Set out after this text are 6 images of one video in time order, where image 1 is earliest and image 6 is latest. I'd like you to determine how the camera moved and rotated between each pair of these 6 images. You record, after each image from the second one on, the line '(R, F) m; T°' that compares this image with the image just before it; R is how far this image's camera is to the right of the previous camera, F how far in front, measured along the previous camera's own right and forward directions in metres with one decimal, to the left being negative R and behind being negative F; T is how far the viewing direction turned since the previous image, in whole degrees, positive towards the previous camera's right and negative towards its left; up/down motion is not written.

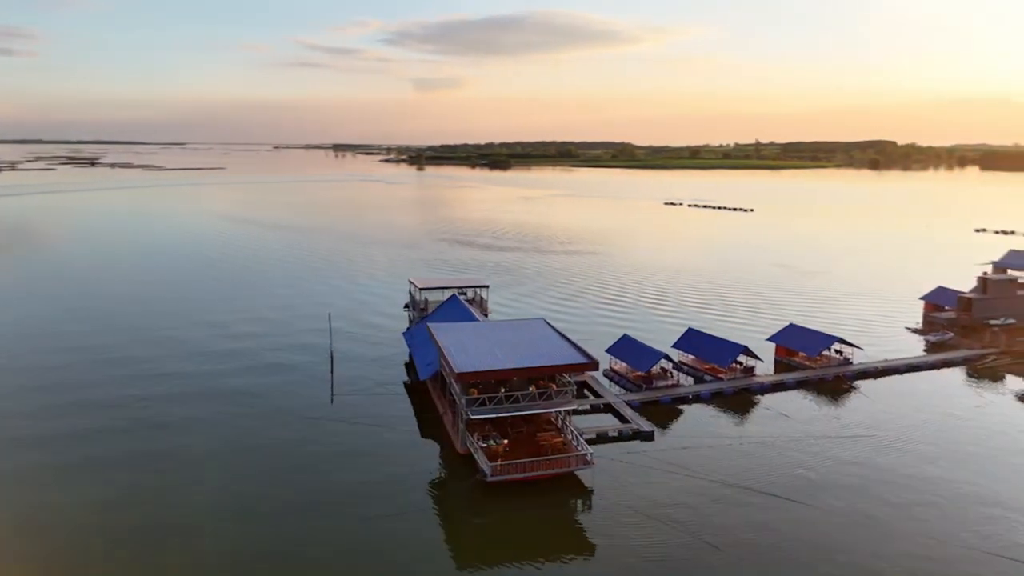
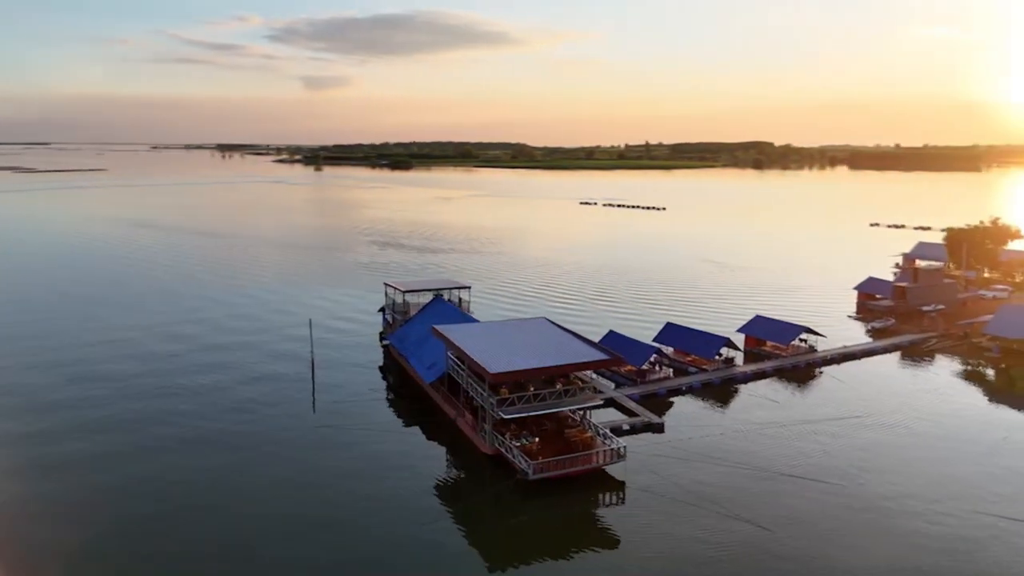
(-0.9, +3.2) m; +8°
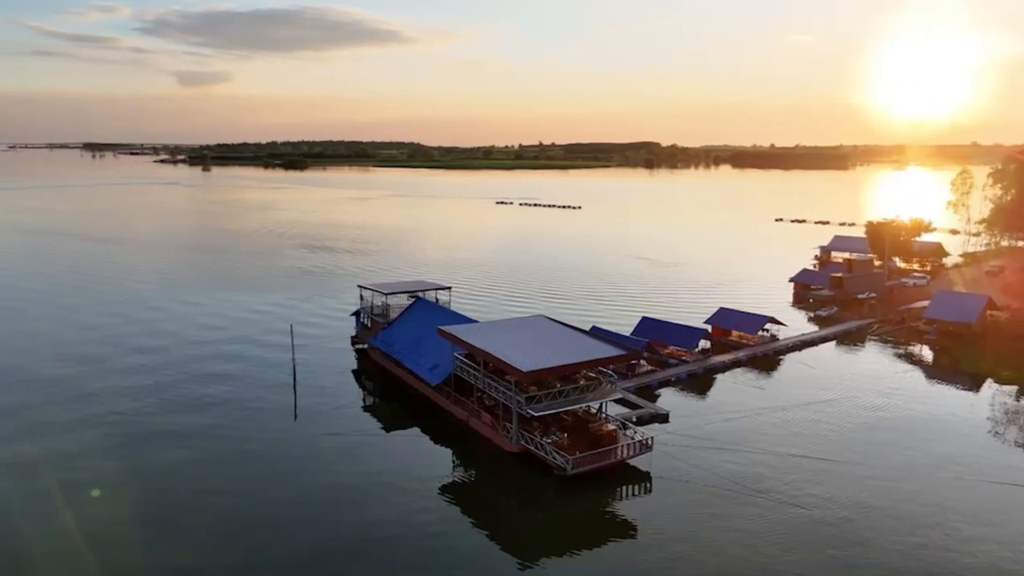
(-3.3, +0.1) m; +9°
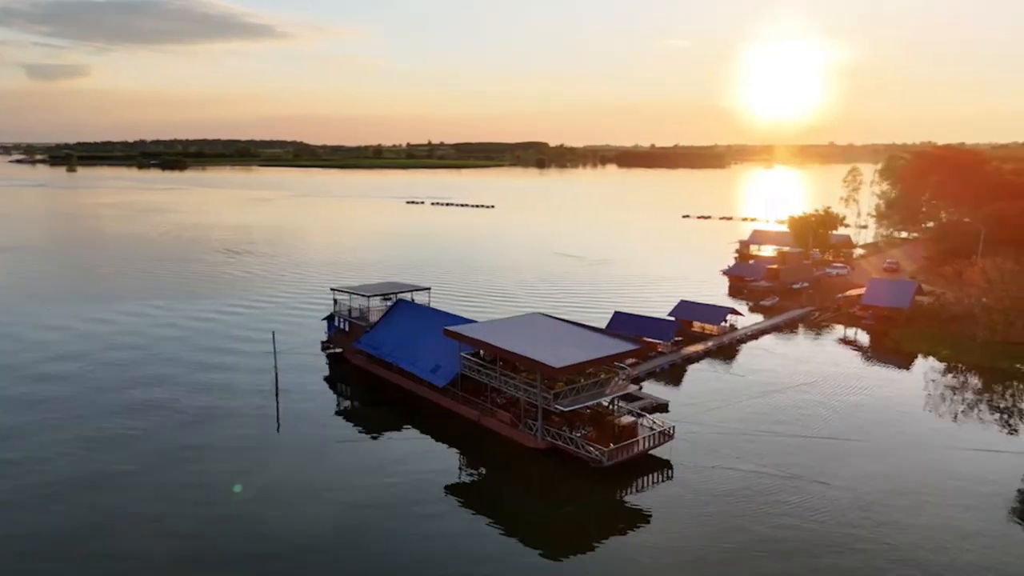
(-3.4, 0.0) m; +9°
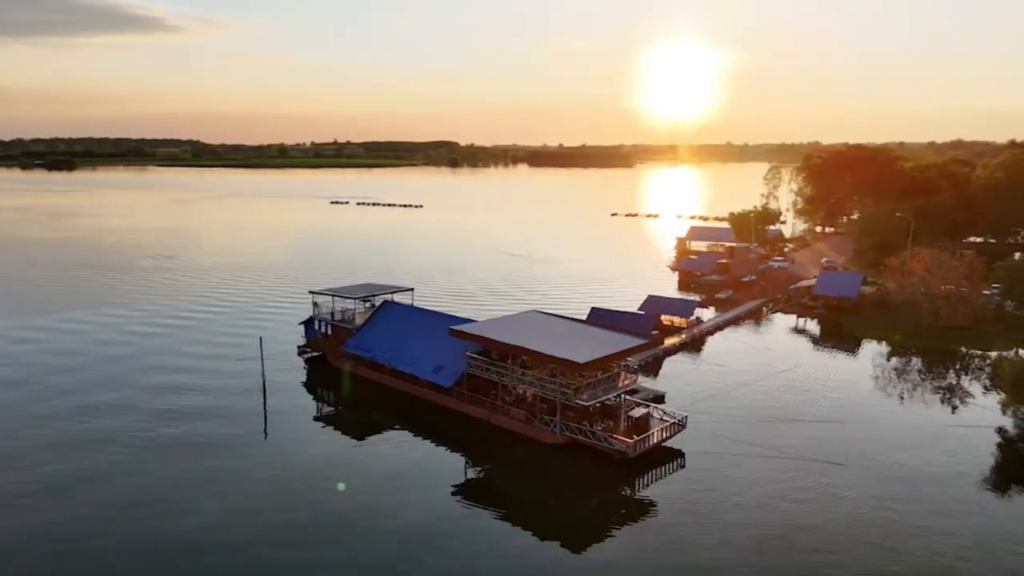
(-2.8, -0.2) m; +7°
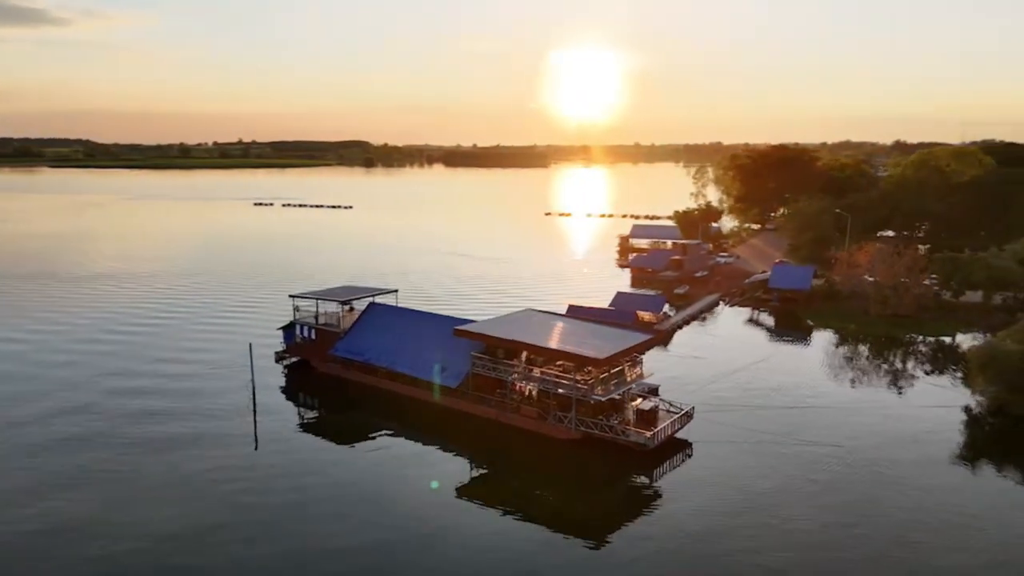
(-2.6, -0.2) m; +7°
